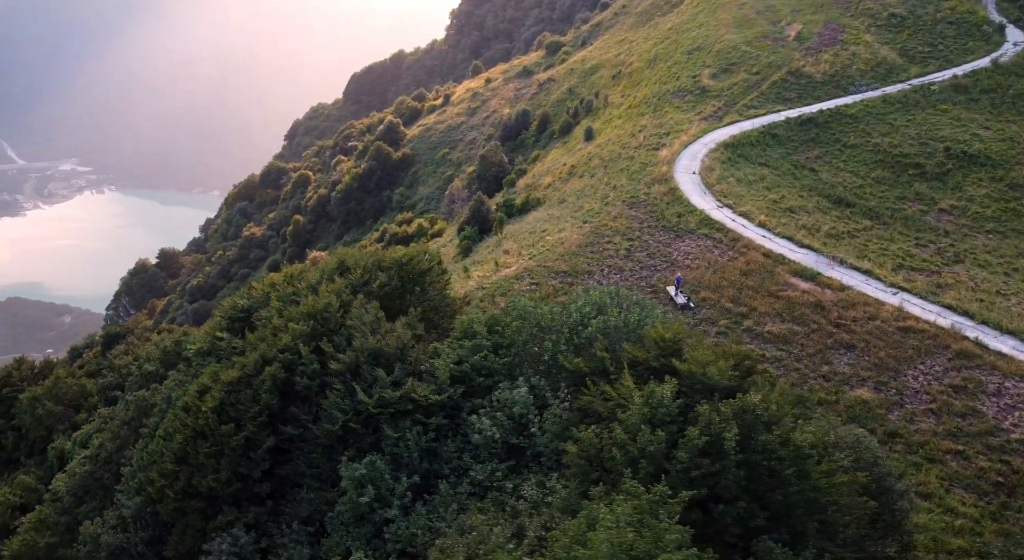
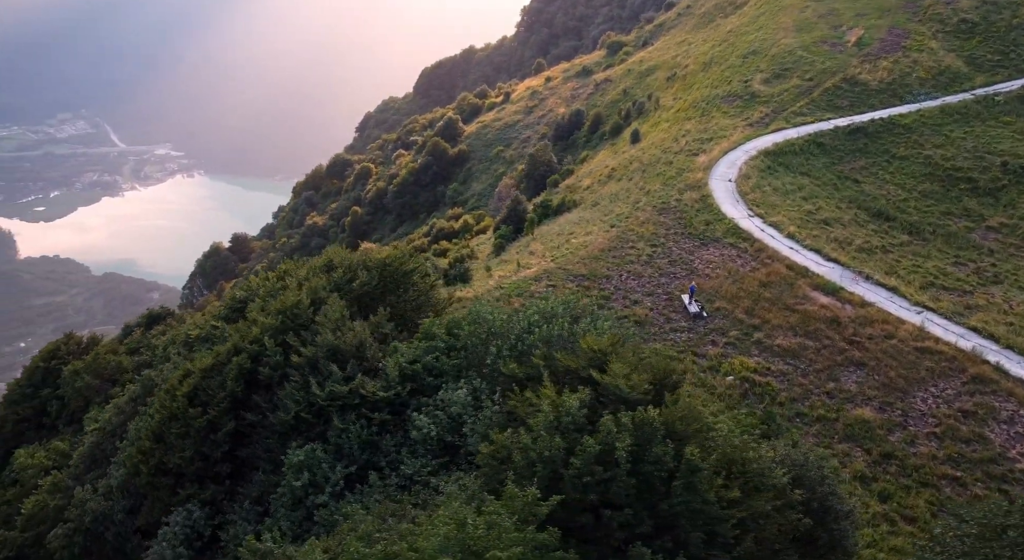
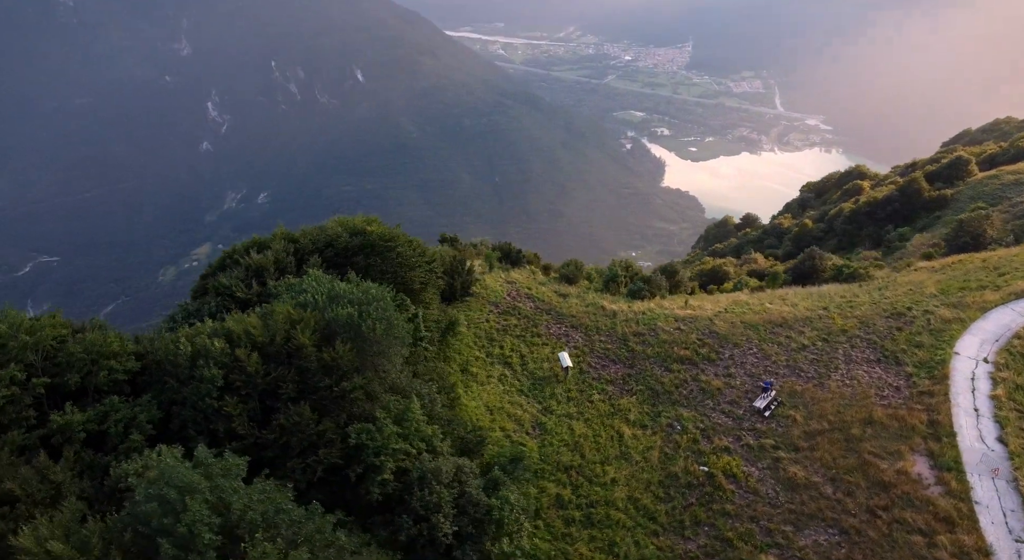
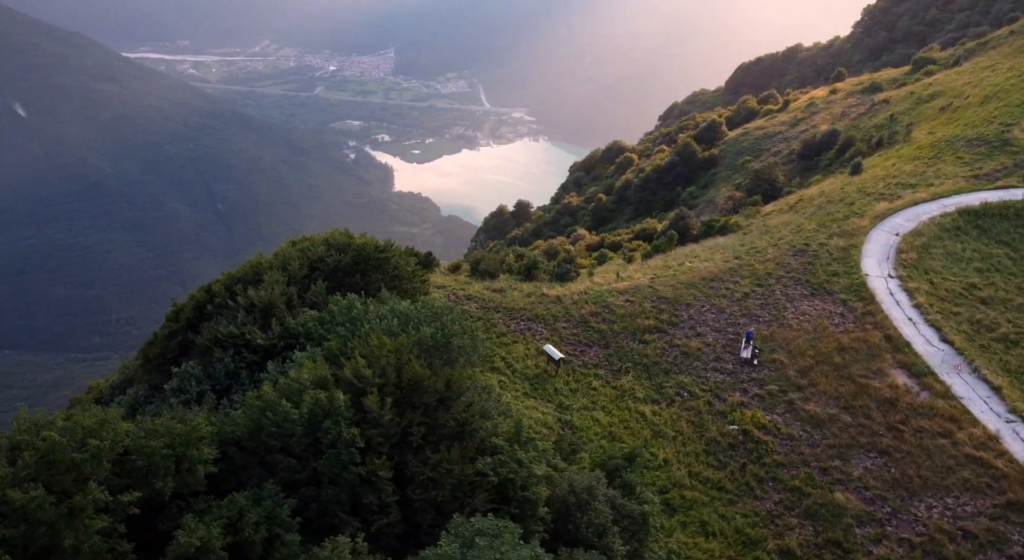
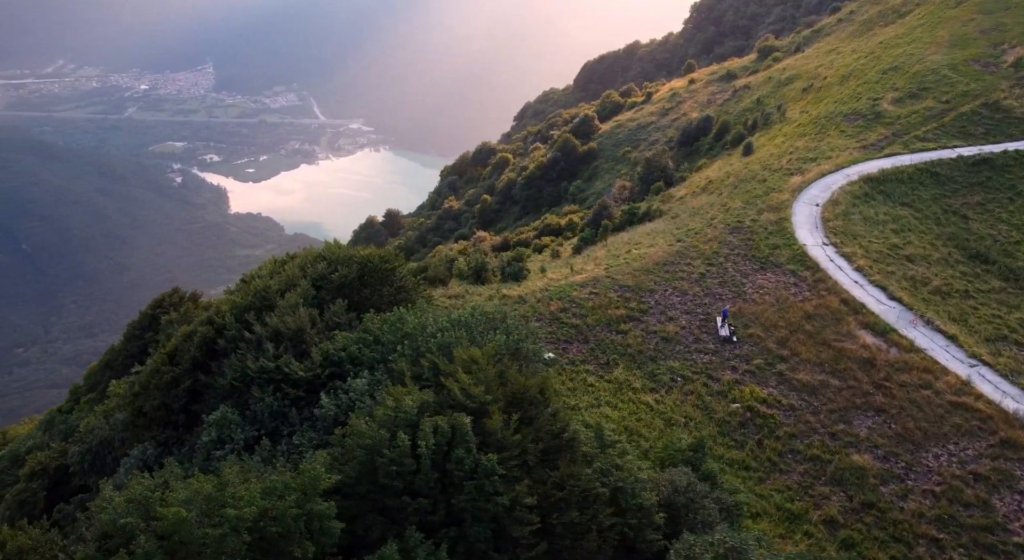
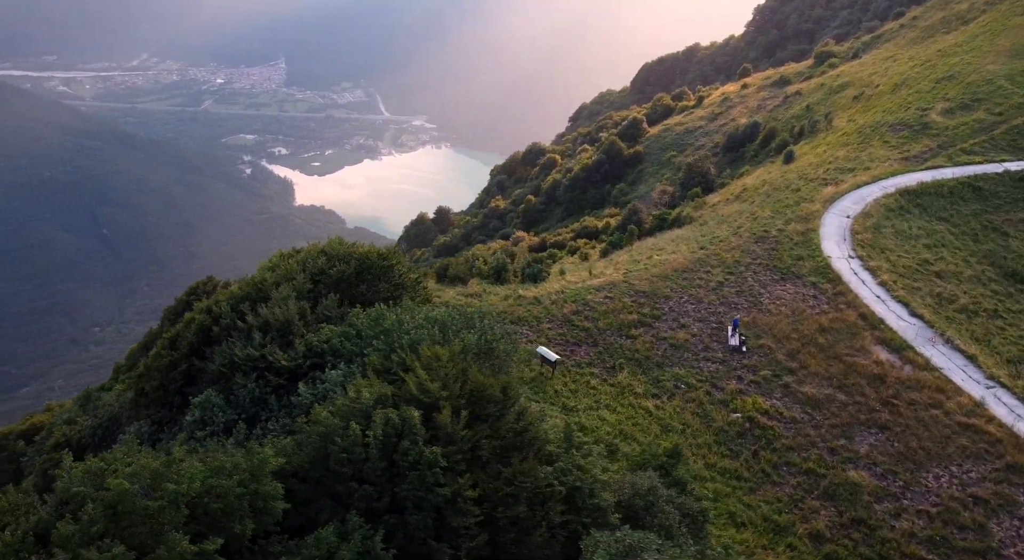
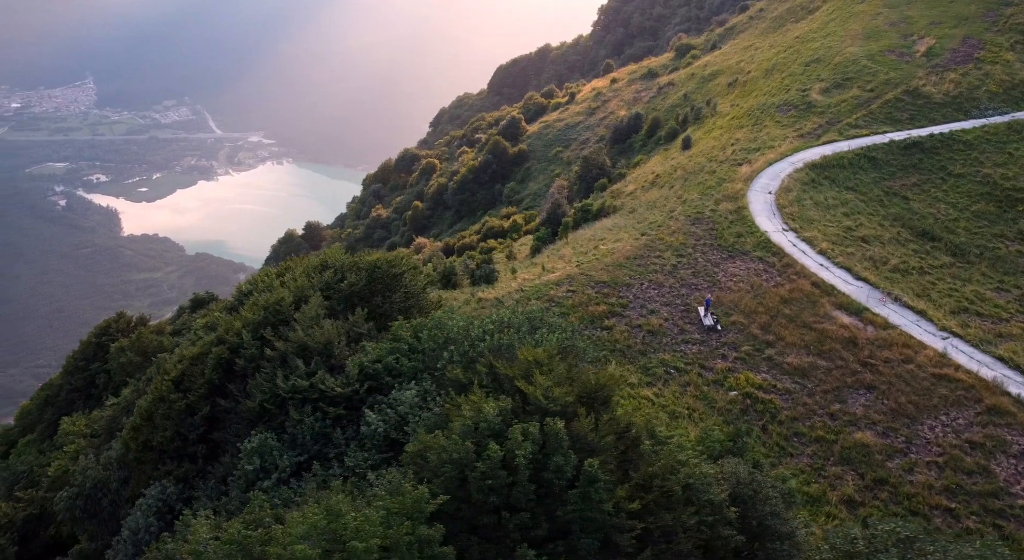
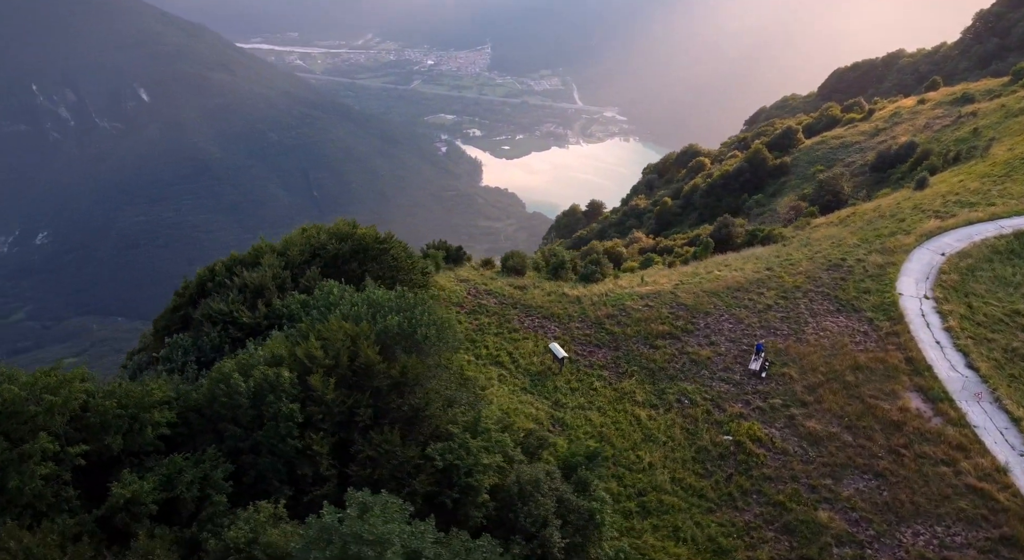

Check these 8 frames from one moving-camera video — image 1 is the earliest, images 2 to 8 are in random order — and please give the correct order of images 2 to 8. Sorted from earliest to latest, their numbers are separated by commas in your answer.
2, 7, 5, 6, 4, 8, 3
